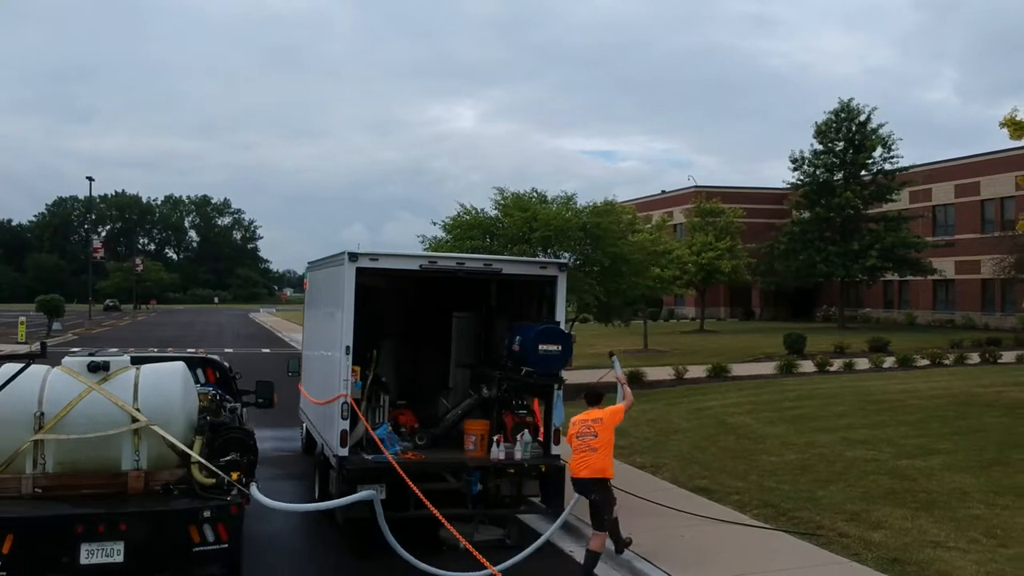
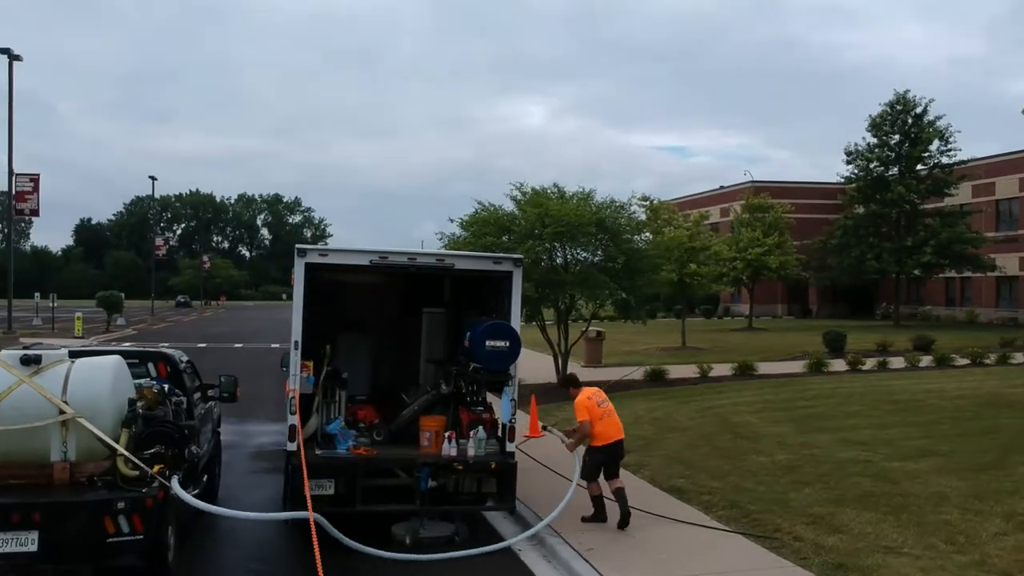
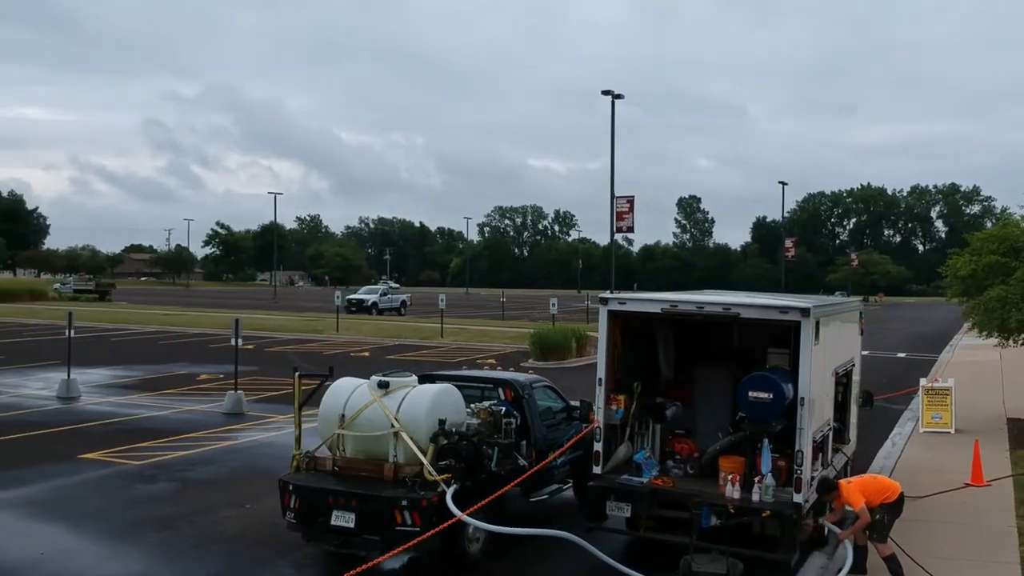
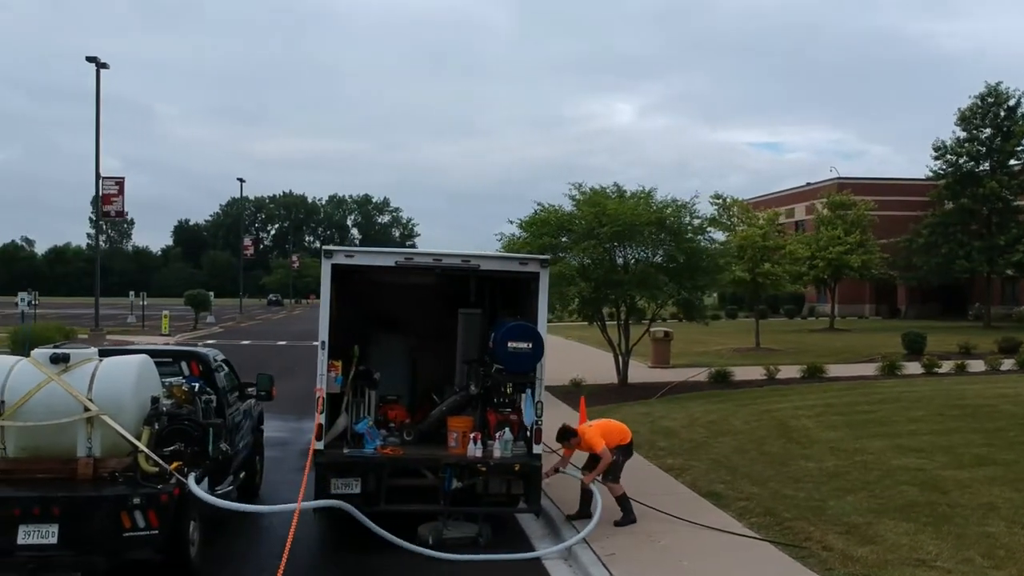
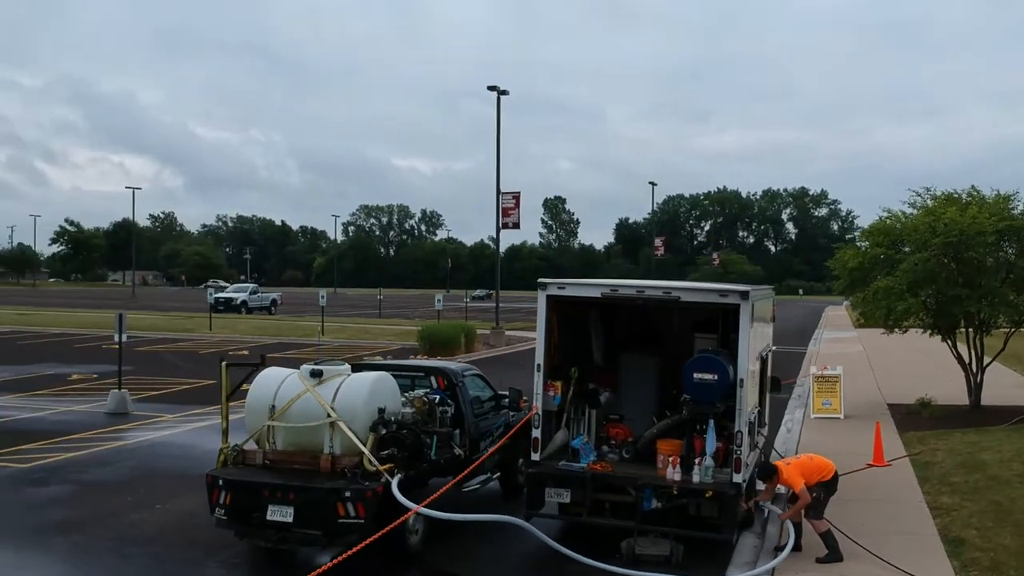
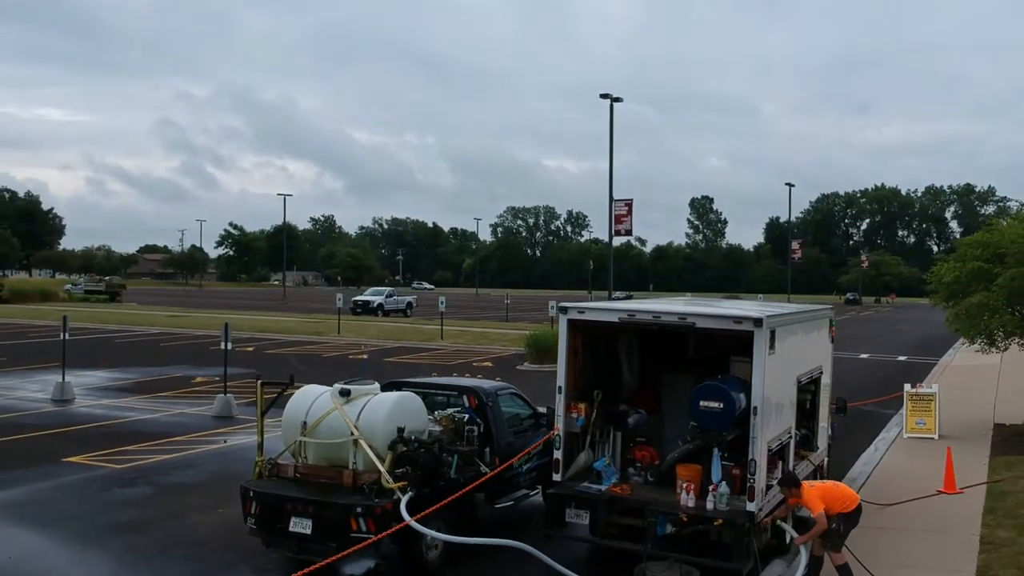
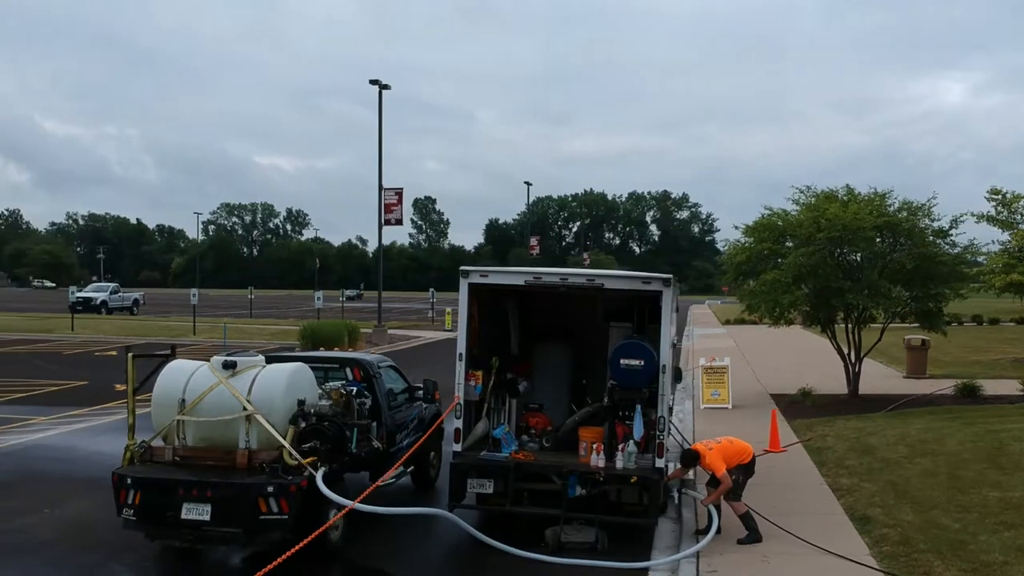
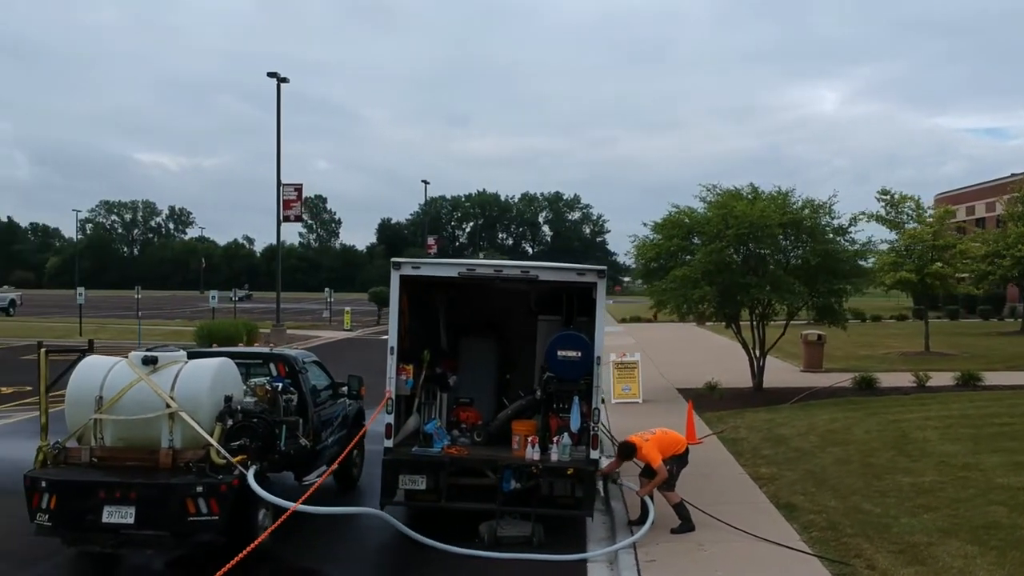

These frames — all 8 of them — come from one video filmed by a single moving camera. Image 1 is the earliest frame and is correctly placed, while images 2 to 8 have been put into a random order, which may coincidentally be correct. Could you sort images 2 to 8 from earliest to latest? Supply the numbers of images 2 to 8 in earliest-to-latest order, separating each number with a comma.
2, 4, 8, 7, 5, 3, 6
